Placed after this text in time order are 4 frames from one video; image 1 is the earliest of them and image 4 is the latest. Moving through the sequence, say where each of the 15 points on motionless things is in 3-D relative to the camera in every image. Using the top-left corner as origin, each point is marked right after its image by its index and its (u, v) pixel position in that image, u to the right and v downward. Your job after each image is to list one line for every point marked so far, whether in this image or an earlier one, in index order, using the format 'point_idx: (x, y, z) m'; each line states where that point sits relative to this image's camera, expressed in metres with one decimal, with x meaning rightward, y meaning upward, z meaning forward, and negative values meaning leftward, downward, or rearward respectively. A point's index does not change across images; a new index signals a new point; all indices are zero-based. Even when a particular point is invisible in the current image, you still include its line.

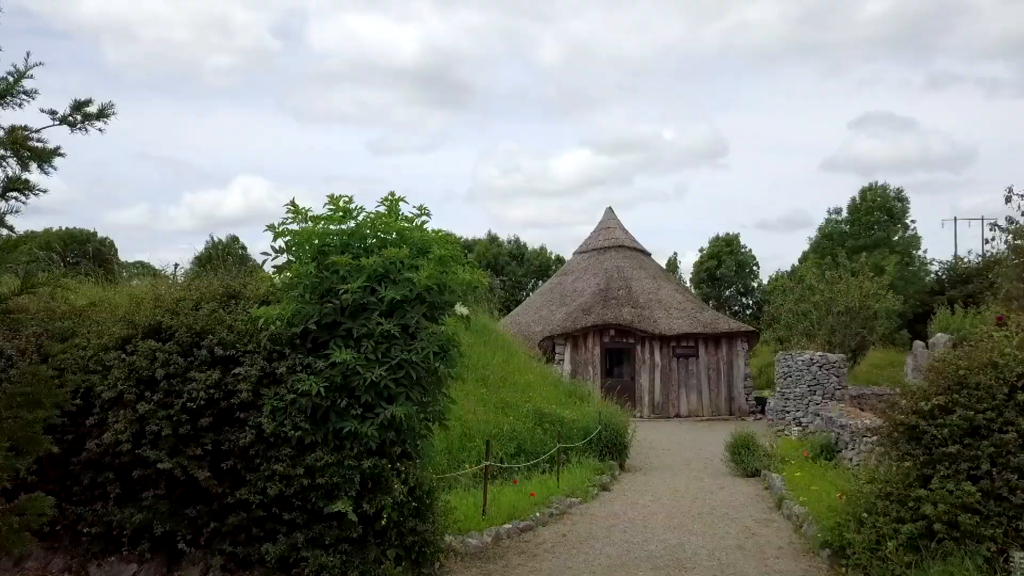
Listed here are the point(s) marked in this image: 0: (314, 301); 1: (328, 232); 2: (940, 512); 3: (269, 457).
0: (-1.5, -0.1, +5.6) m
1: (-1.4, +0.4, +5.7) m
2: (+2.9, -1.5, +5.1) m
3: (-1.8, -1.2, +5.4) m
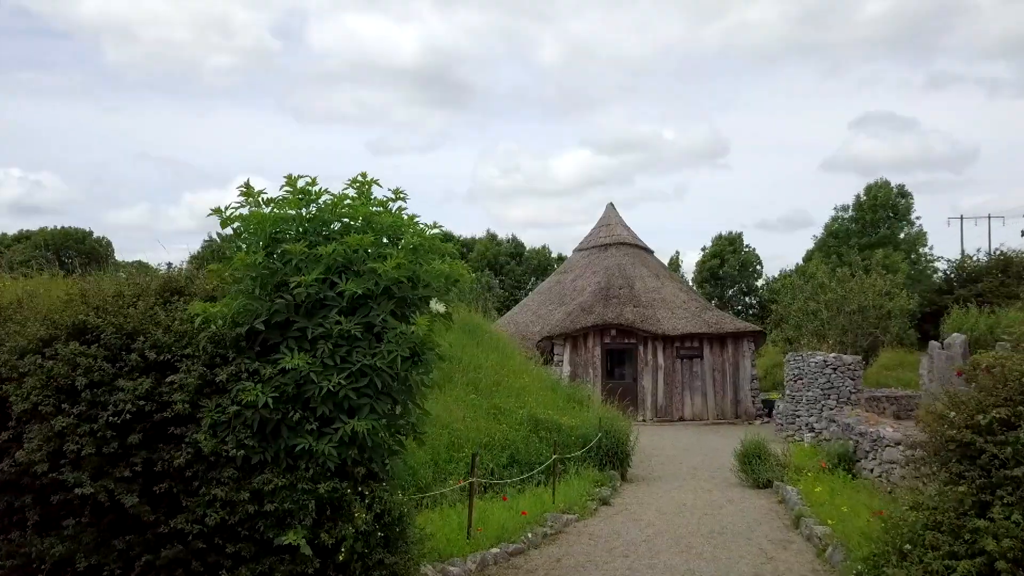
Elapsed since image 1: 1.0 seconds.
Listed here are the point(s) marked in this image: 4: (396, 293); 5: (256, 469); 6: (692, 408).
0: (-1.6, -0.1, +4.7) m
1: (-1.5, +0.5, +4.9) m
2: (+2.8, -1.5, +4.2) m
3: (-1.9, -1.2, +4.6) m
4: (-0.8, 0.0, +4.8) m
5: (-1.6, -1.1, +4.7) m
6: (+4.7, -3.1, +19.3) m
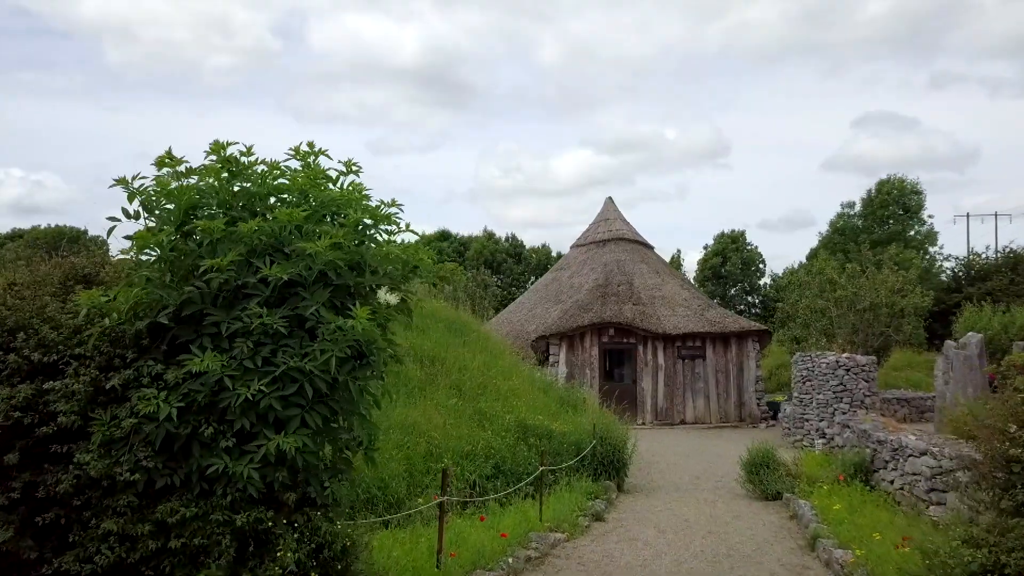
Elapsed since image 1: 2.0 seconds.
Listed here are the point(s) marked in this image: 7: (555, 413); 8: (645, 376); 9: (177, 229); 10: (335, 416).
0: (-1.8, 0.0, +3.9) m
1: (-1.7, +0.5, +4.1) m
2: (+2.6, -1.4, +3.4) m
3: (-2.1, -1.1, +3.7) m
4: (-1.0, 0.0, +4.0) m
5: (-1.8, -1.1, +3.8) m
6: (+4.6, -3.1, +18.5) m
7: (+0.6, -1.9, +11.1) m
8: (+3.4, -2.2, +18.6) m
9: (-1.8, +0.3, +4.0) m
10: (-1.0, -0.7, +4.0) m
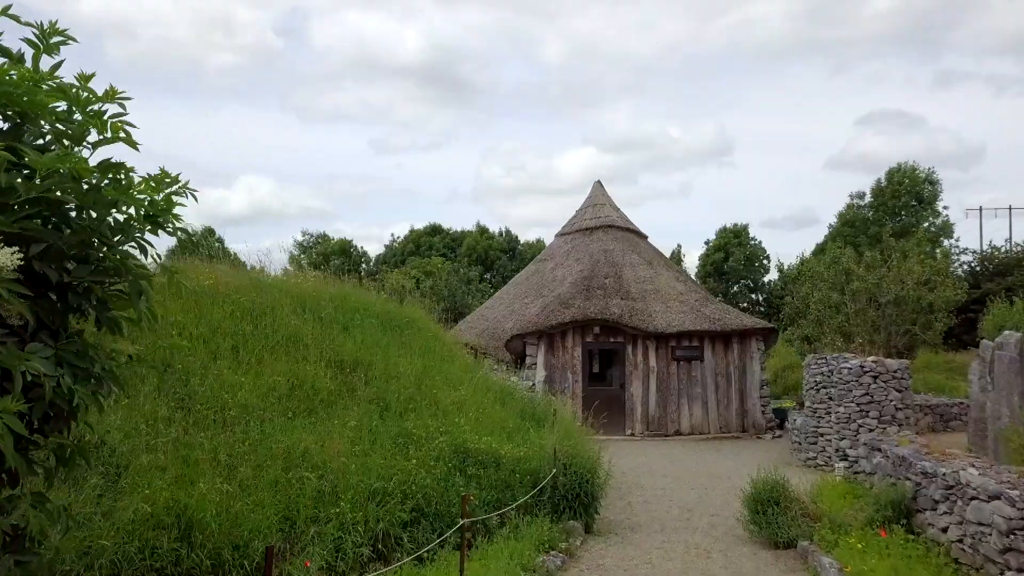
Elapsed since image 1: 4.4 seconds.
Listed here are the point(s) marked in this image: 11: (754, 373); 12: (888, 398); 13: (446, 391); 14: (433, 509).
0: (-2.5, +0.2, +1.7) m
1: (-2.4, +0.7, +1.9) m
2: (+2.0, -1.3, +1.2) m
3: (-2.8, -1.0, +1.6) m
4: (-1.6, +0.2, +1.8) m
5: (-2.5, -0.9, +1.6) m
6: (+4.0, -2.9, +16.3) m
7: (0.0, -1.7, +8.9) m
8: (+2.7, -2.0, +16.4) m
9: (-2.5, +0.5, +1.9) m
10: (-1.7, -0.5, +1.8) m
11: (+5.4, -1.9, +16.4) m
12: (+5.6, -1.6, +11.0) m
13: (-0.8, -1.3, +9.0) m
14: (-0.7, -2.0, +6.5) m
